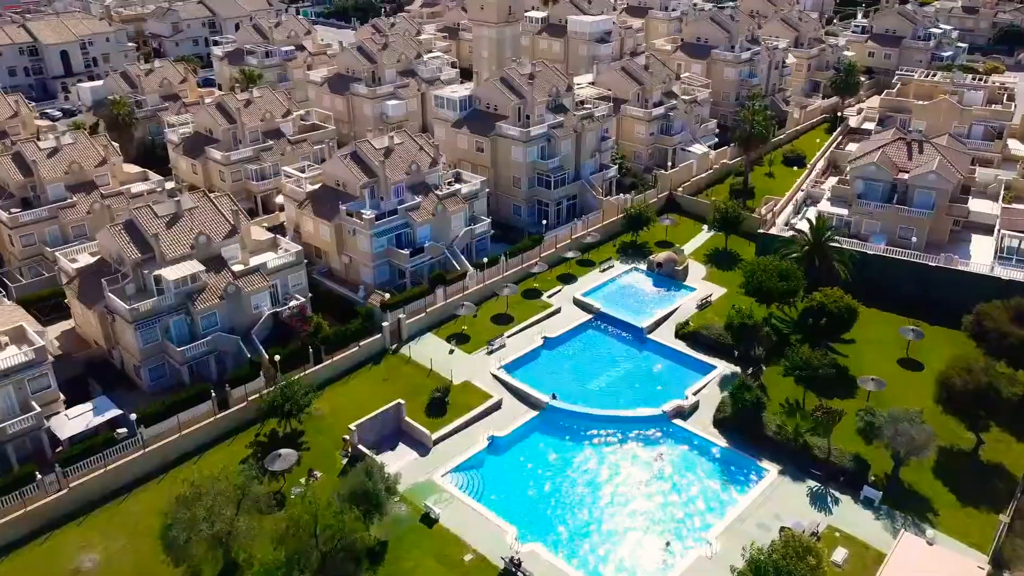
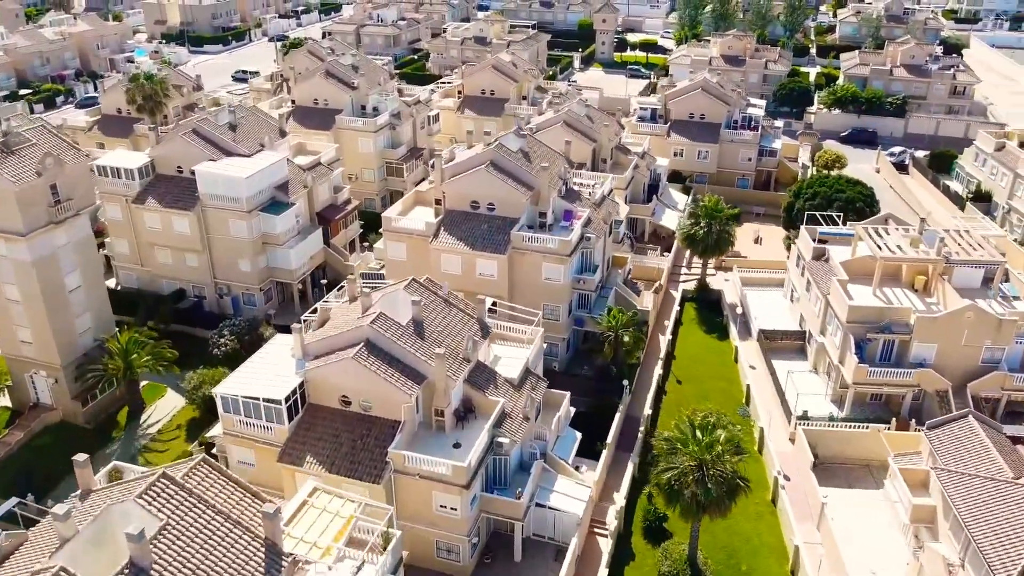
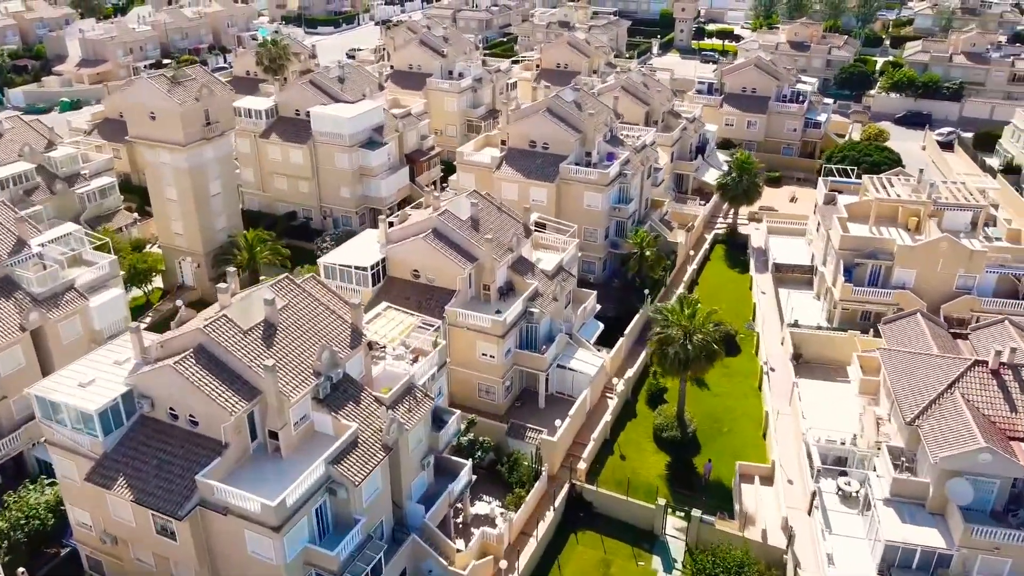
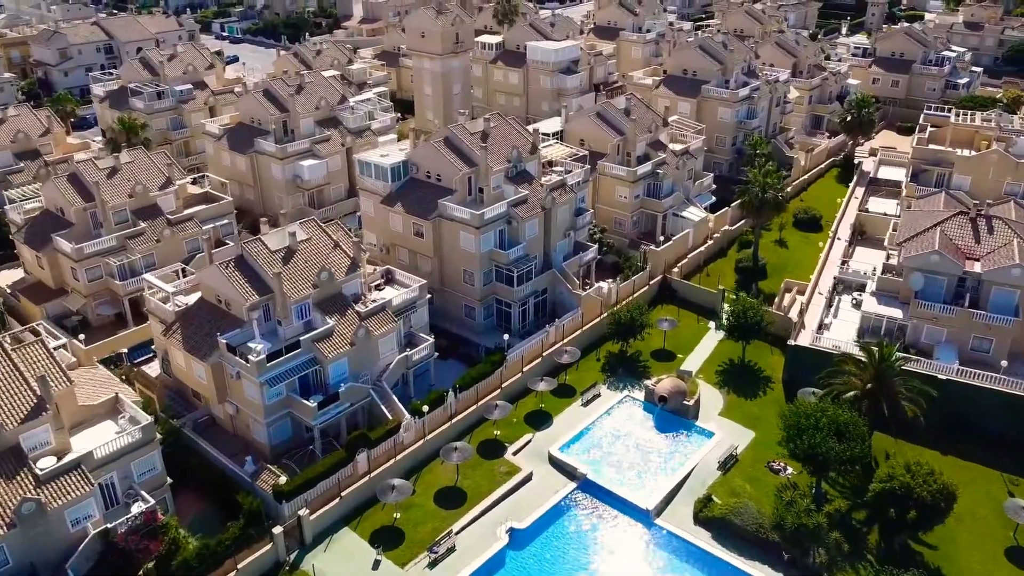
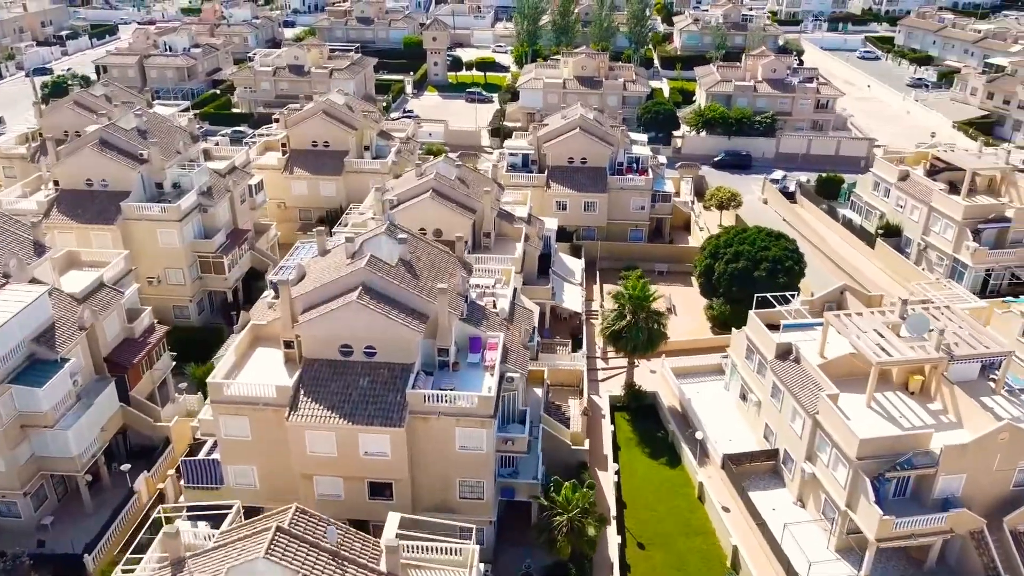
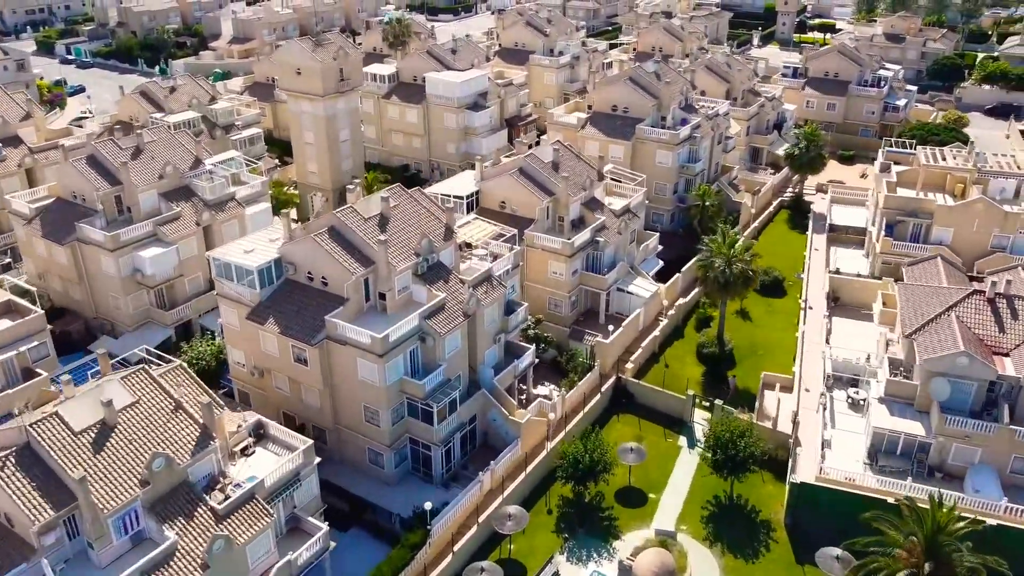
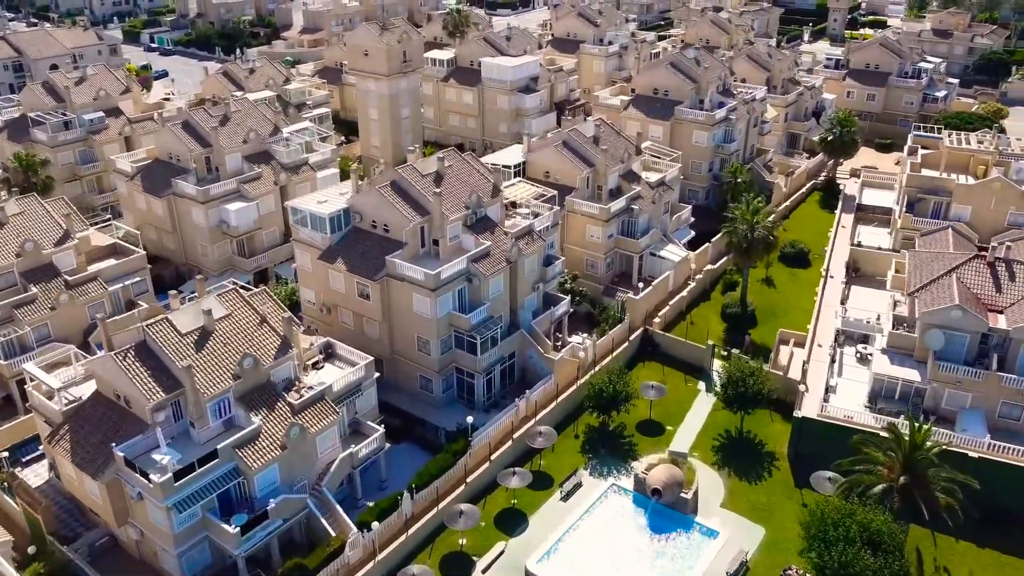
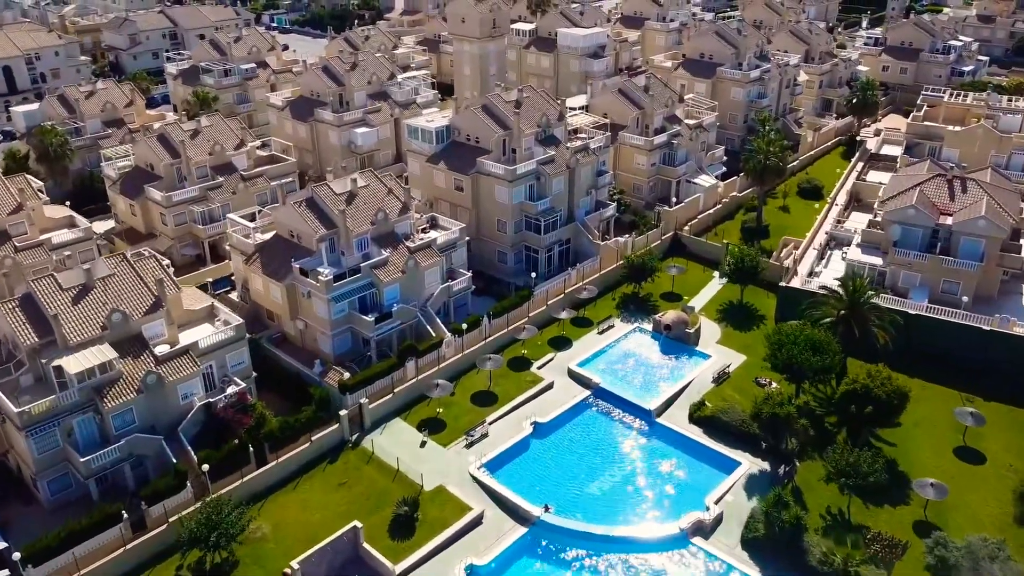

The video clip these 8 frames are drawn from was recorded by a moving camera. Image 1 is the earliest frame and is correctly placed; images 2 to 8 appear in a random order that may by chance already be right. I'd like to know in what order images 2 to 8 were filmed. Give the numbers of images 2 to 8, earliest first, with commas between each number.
8, 4, 7, 6, 3, 2, 5
